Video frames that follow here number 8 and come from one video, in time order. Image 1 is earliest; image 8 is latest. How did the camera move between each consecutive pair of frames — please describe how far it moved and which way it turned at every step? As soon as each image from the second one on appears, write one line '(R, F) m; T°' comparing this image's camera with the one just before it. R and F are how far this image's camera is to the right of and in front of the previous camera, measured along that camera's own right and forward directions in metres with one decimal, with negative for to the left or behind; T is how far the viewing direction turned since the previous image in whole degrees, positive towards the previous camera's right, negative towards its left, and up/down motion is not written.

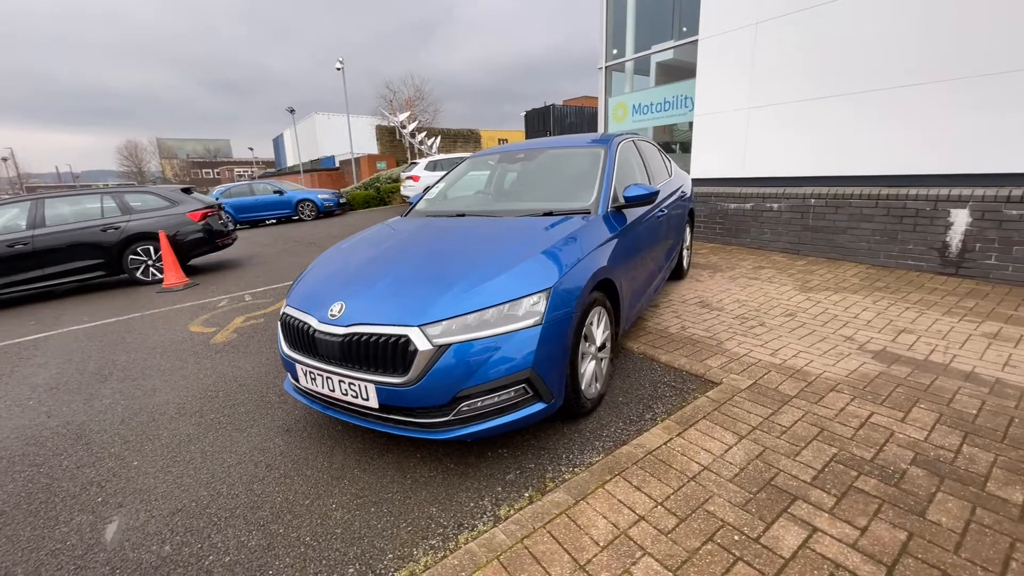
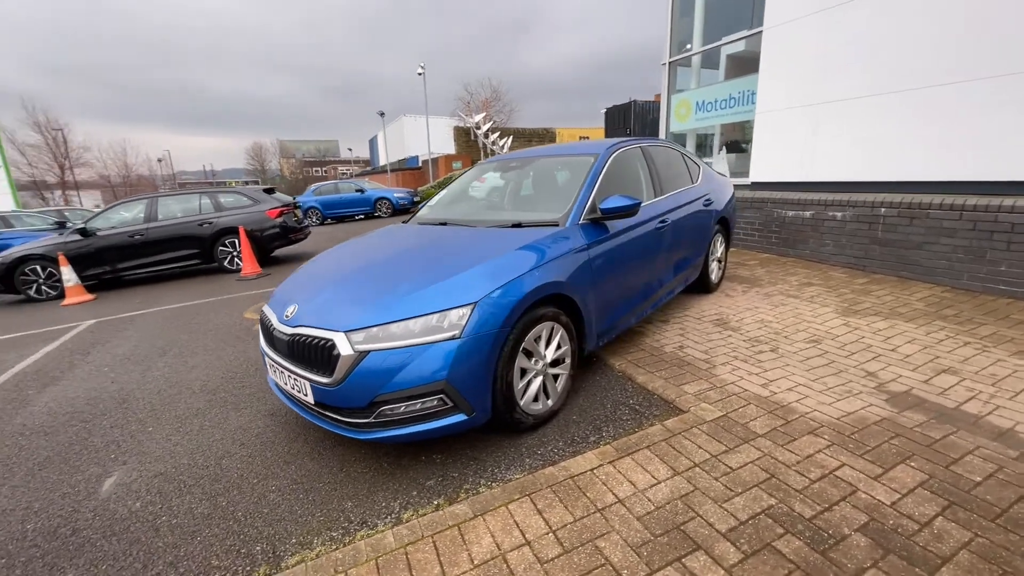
(+0.8, +0.1) m; -11°
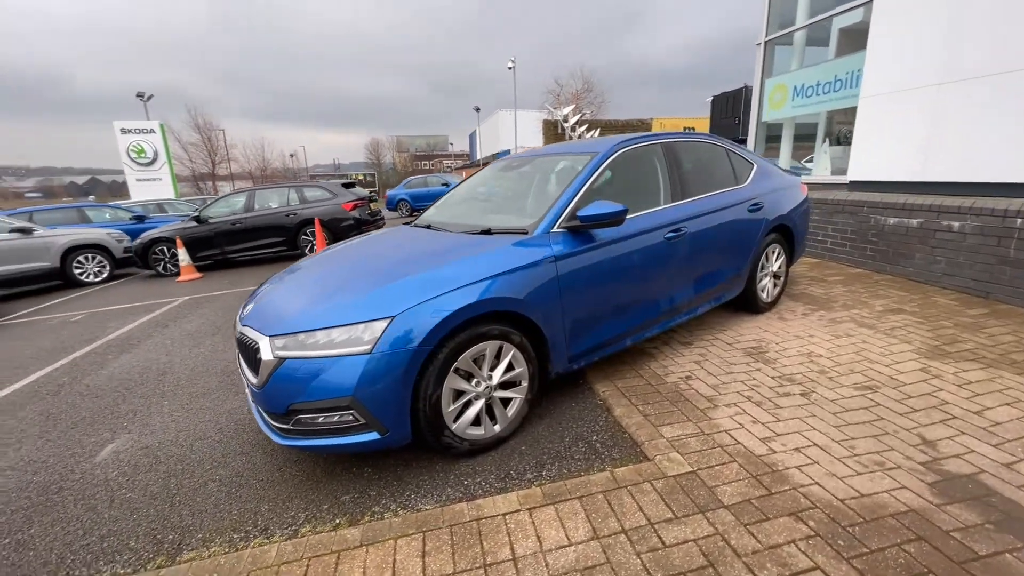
(+0.9, +0.3) m; -13°
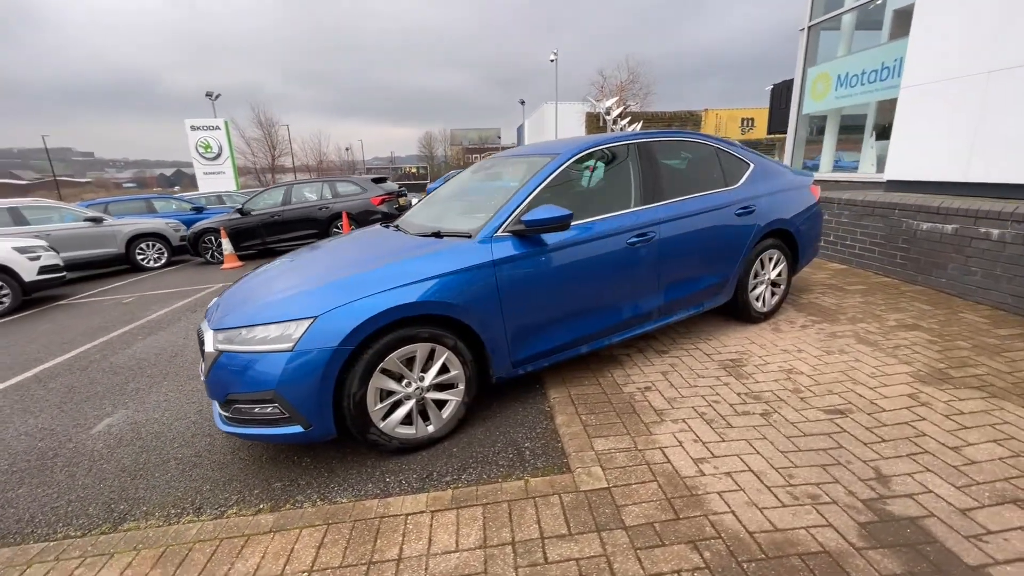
(+0.7, 0.0) m; -6°
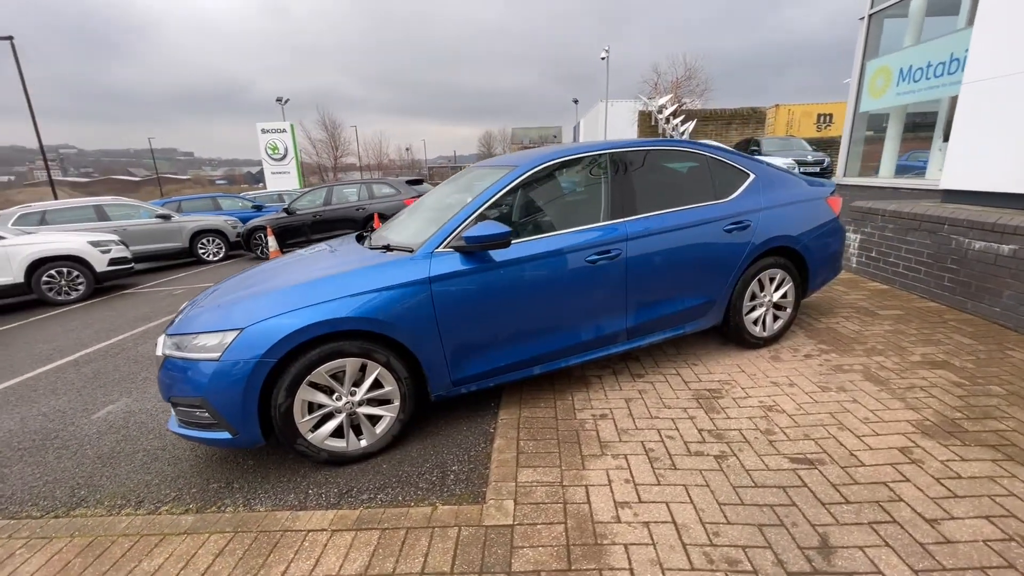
(+0.7, +0.1) m; -7°
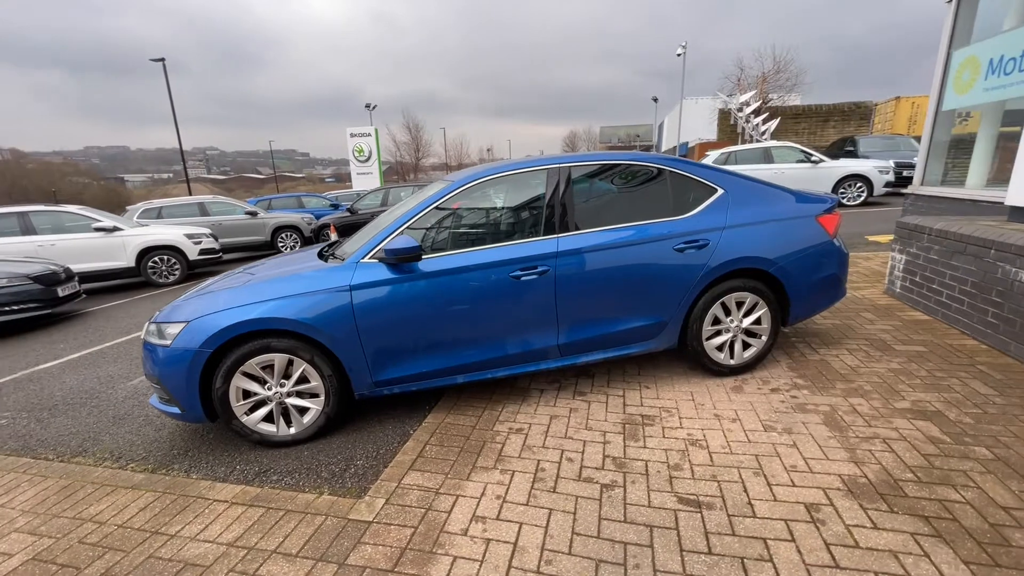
(+1.1, 0.0) m; -11°
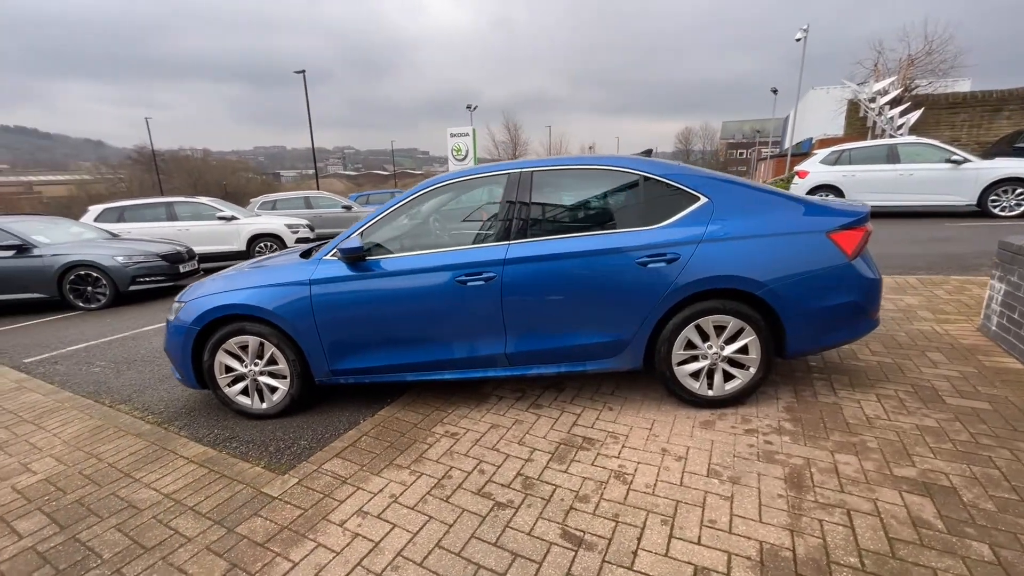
(+1.0, +0.2) m; -13°
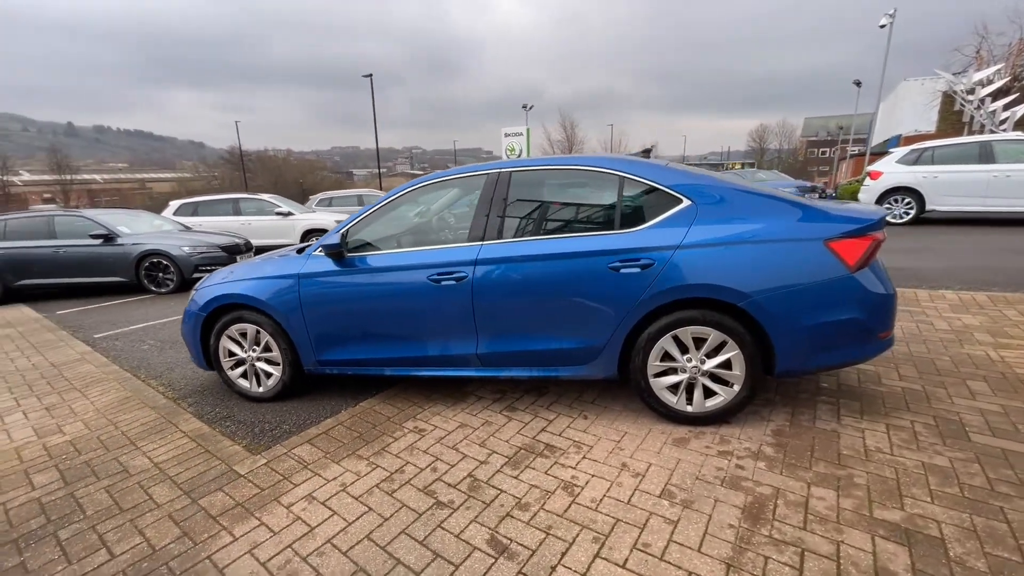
(+0.6, +0.1) m; -8°
